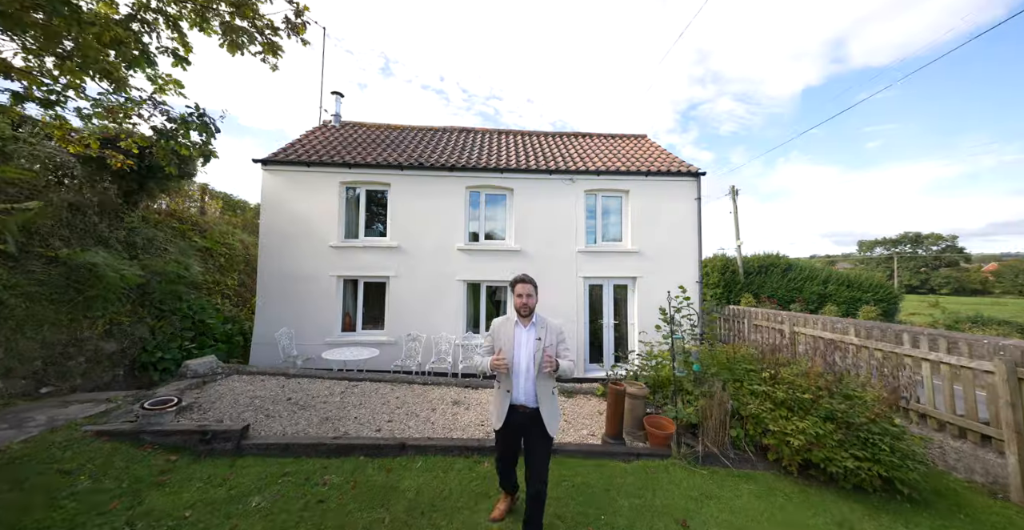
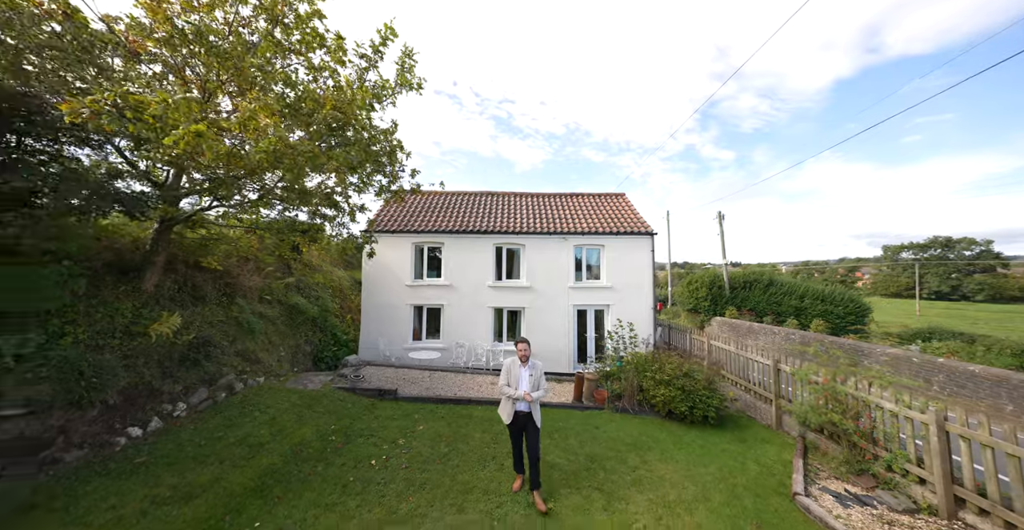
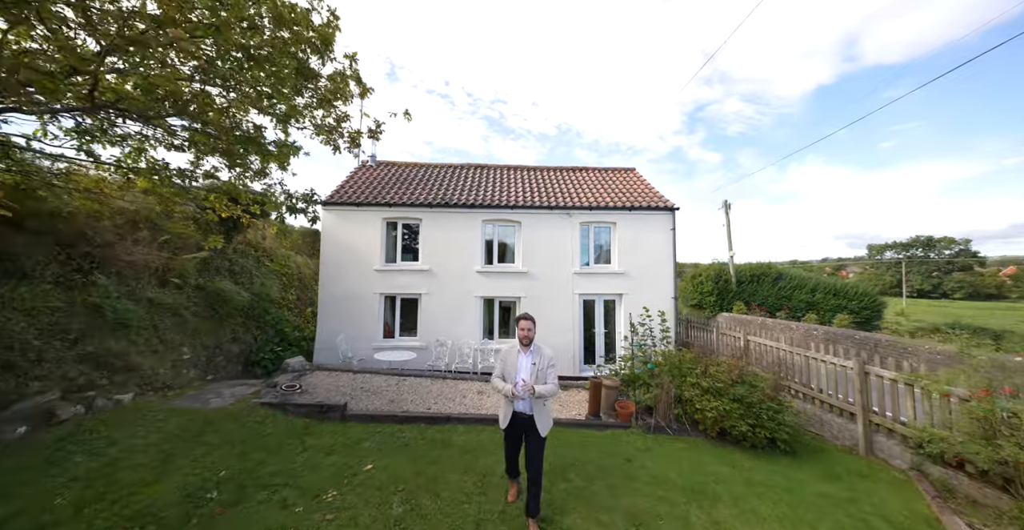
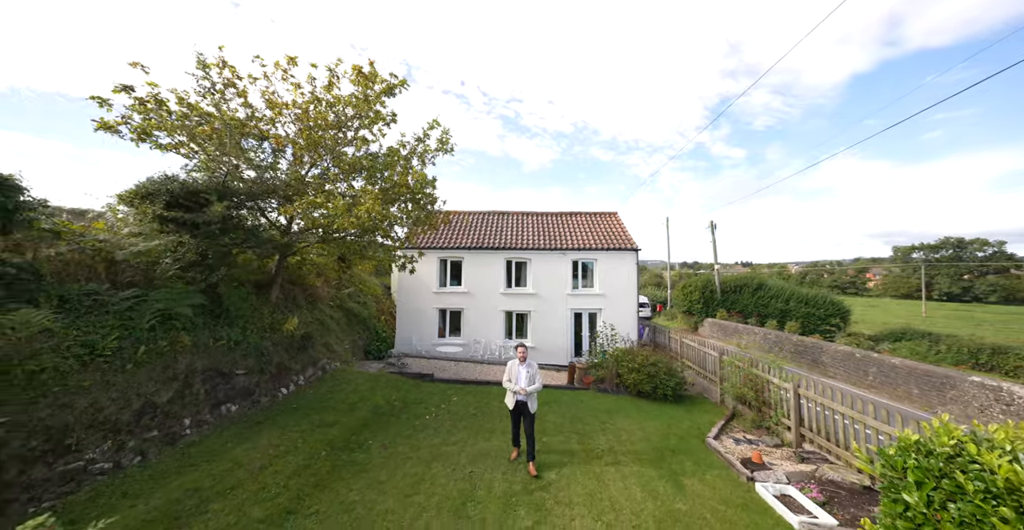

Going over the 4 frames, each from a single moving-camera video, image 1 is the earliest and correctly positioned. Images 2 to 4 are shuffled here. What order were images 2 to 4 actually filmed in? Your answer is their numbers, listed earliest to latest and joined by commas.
3, 2, 4
